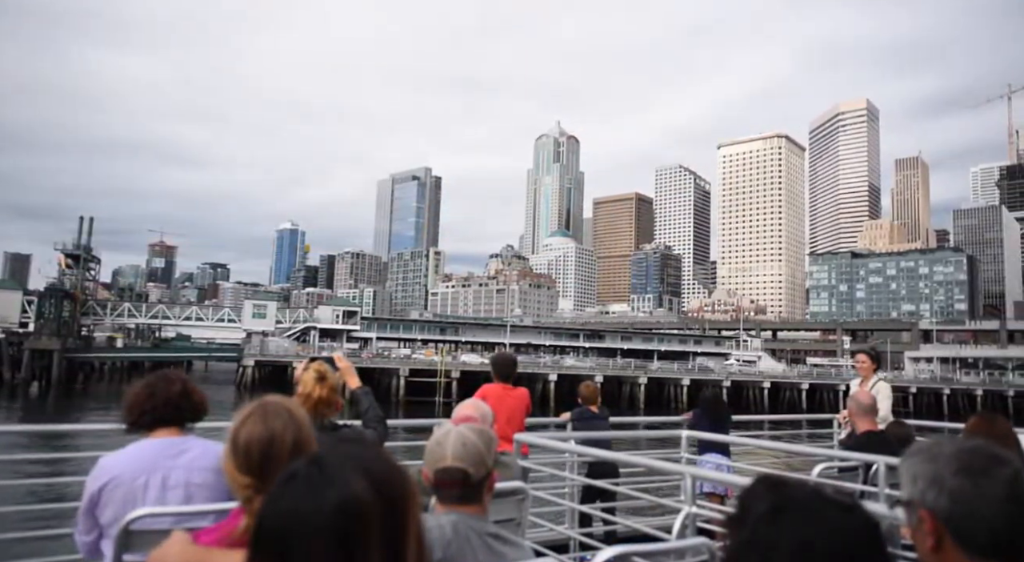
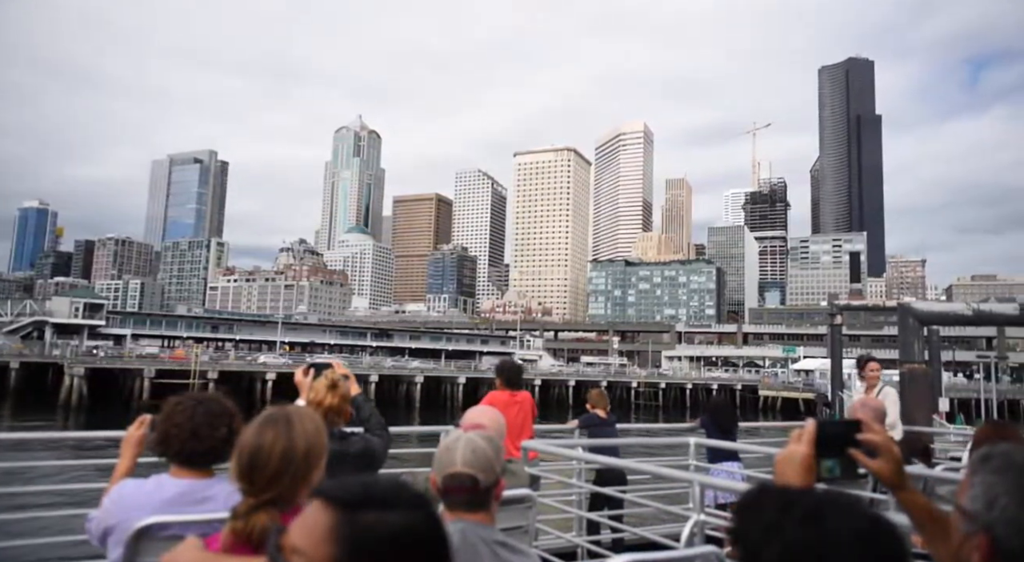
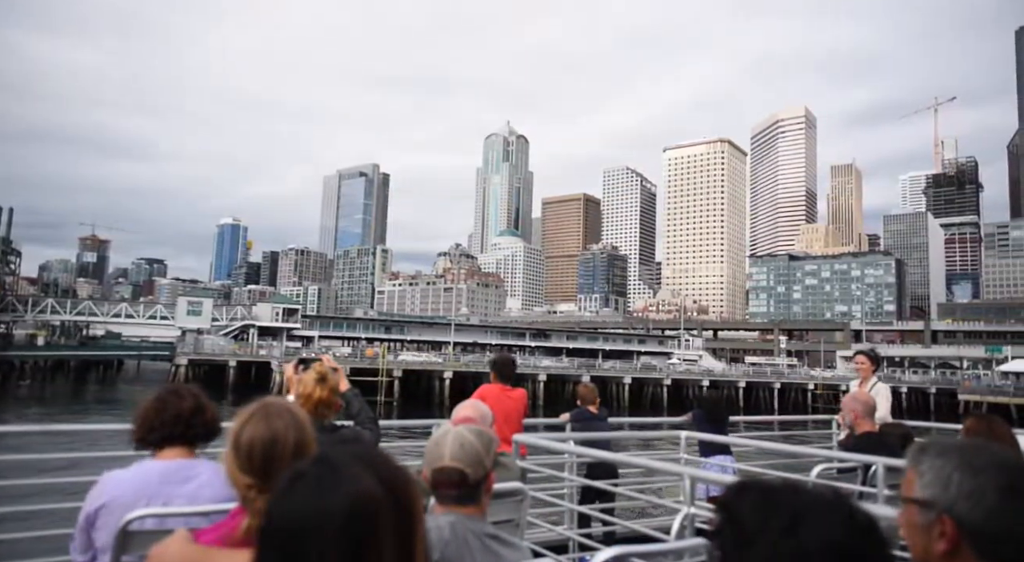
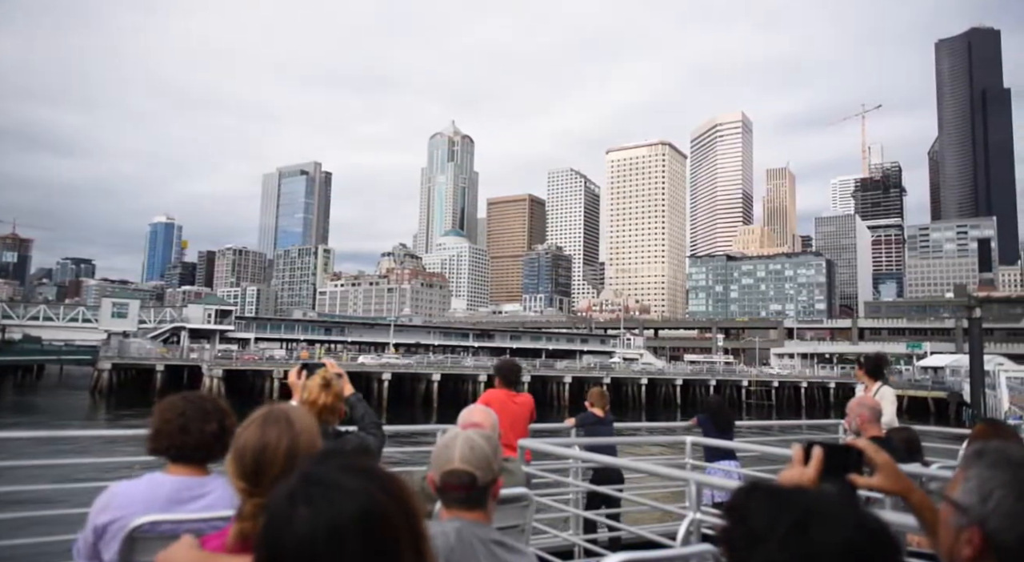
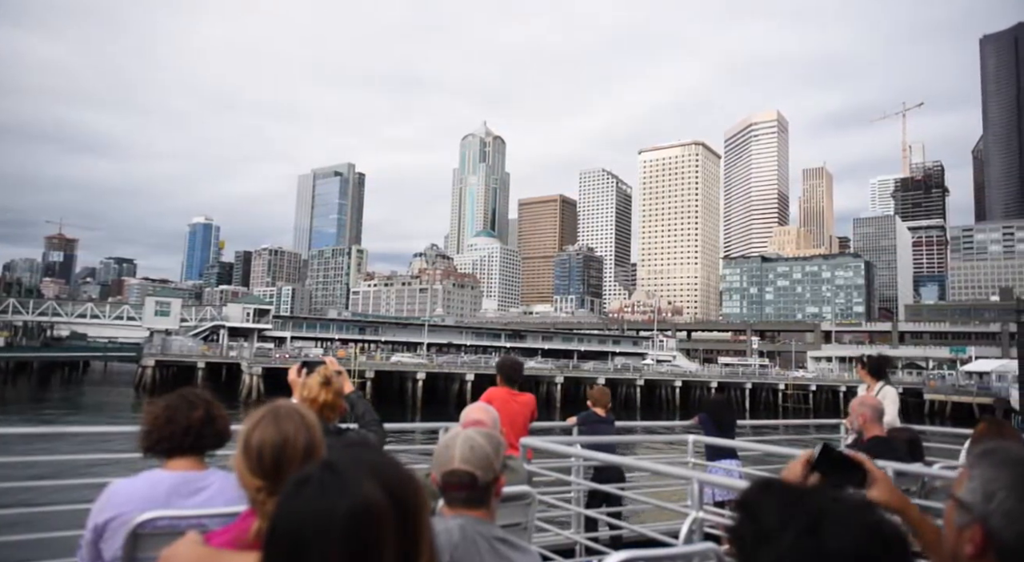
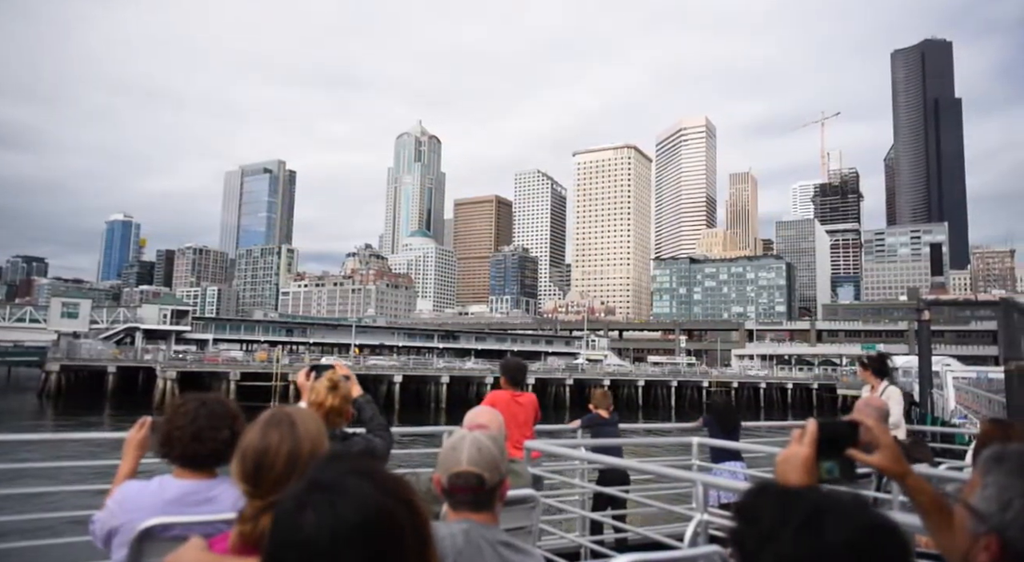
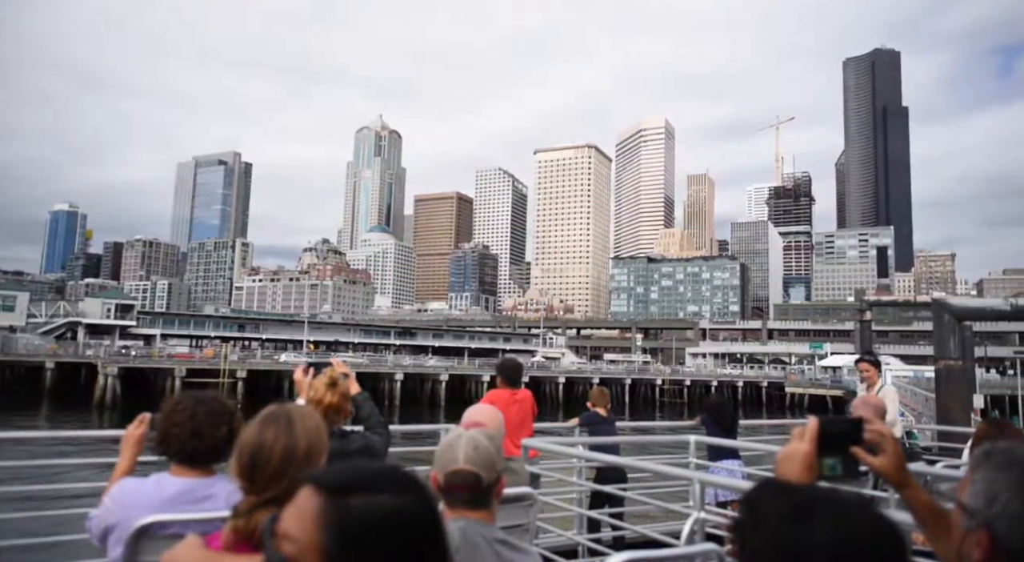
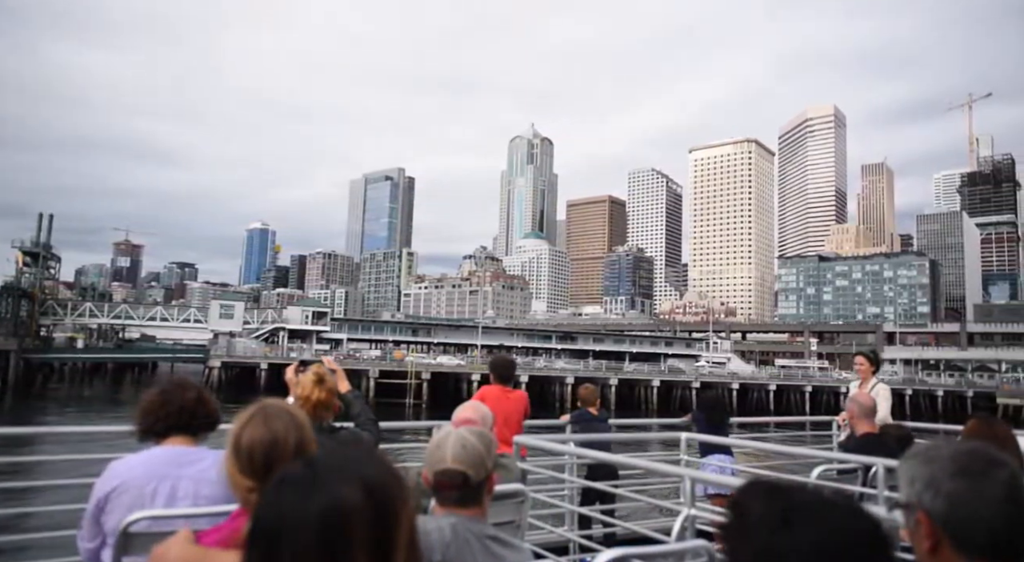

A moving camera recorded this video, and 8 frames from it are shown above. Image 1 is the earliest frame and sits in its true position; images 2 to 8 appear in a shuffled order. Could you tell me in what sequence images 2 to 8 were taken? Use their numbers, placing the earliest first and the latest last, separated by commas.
8, 3, 5, 4, 6, 7, 2
